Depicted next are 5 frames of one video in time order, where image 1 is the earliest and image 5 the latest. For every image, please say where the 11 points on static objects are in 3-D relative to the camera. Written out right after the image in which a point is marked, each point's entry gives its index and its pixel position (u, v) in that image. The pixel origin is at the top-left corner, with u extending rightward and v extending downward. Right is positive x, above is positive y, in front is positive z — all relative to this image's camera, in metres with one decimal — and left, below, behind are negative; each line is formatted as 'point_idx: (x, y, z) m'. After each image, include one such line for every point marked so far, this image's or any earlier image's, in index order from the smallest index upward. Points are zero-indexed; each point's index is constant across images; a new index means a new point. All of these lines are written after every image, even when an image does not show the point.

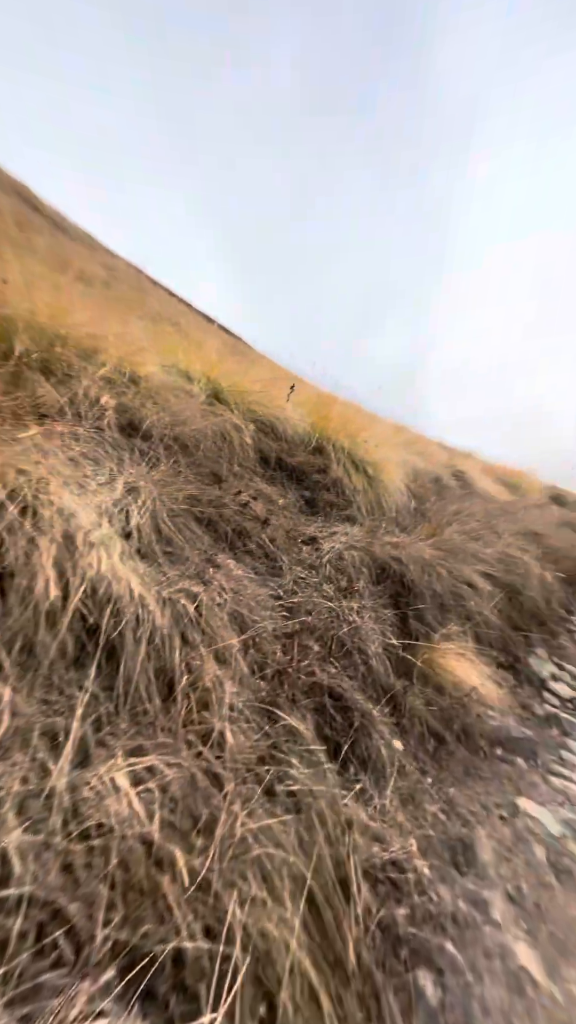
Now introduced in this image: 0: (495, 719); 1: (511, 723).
0: (+1.5, -1.5, +2.2) m
1: (+1.7, -1.6, +2.3) m
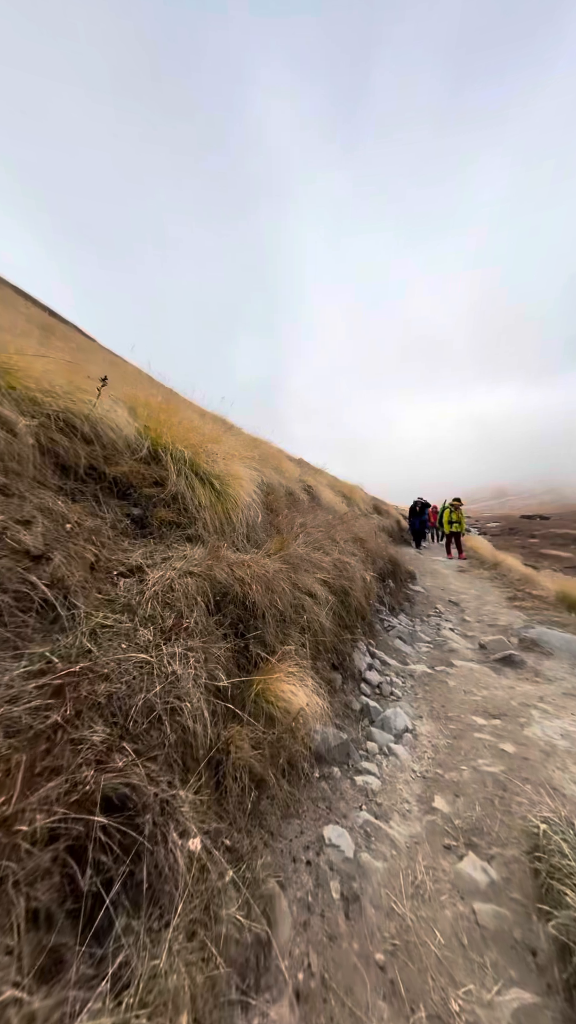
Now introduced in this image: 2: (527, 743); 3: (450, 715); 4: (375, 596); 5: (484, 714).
0: (+0.2, -1.7, +2.3) m
1: (+0.4, -1.8, +2.5) m
2: (+2.8, -2.6, +3.6) m
3: (+2.2, -2.8, +4.2) m
4: (+2.5, -2.4, +8.7) m
5: (+2.8, -2.9, +4.3) m
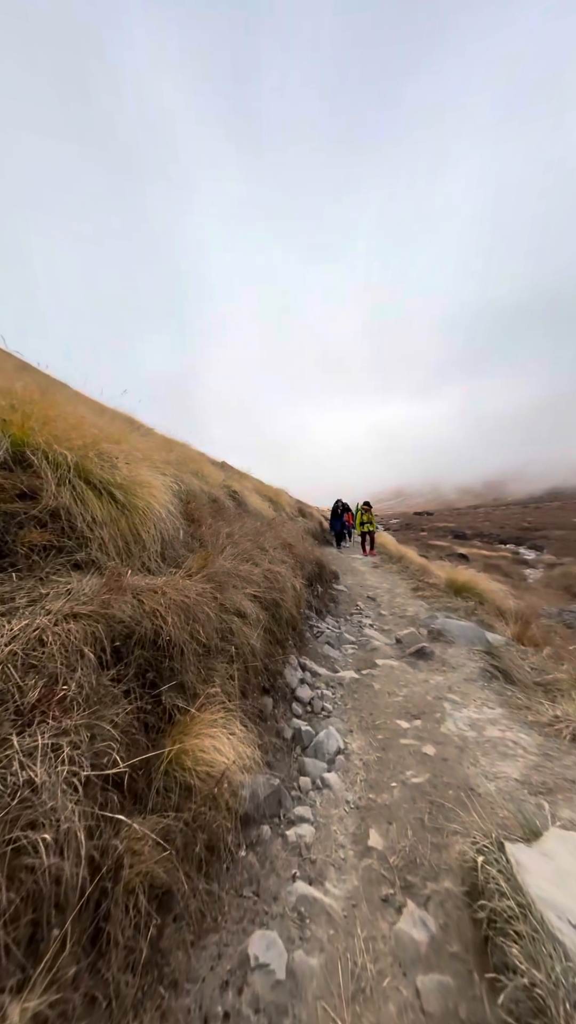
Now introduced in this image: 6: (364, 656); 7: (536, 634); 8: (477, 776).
0: (-0.3, -1.8, +2.0) m
1: (-0.2, -1.9, +2.2) m
2: (+1.9, -2.8, +3.8) m
3: (+1.2, -2.9, +4.2) m
4: (+0.4, -2.6, +8.7) m
5: (+1.7, -3.0, +4.5) m
6: (+1.9, -3.5, +7.5) m
7: (+7.9, -3.8, +9.8) m
8: (+1.8, -2.6, +3.0) m
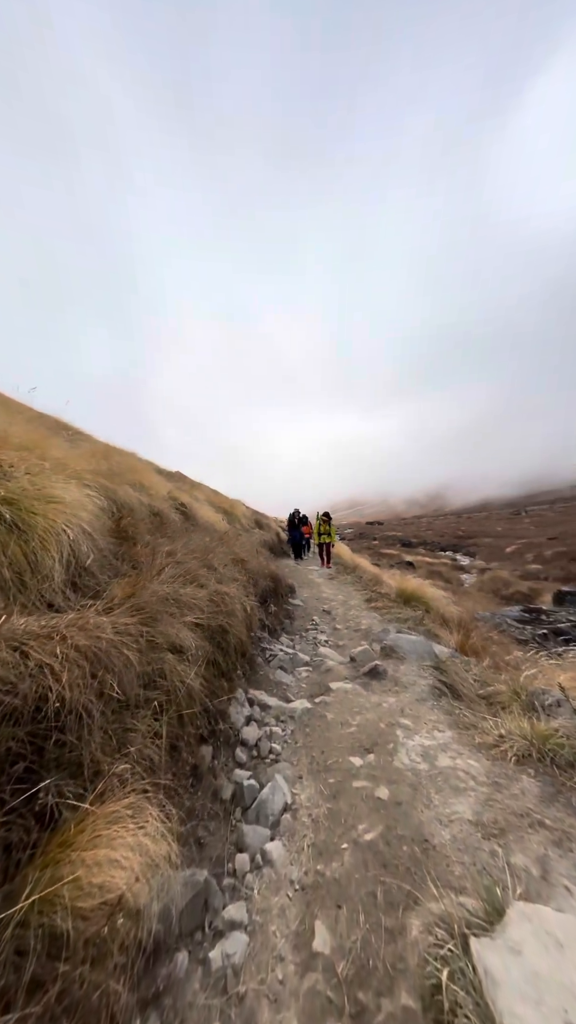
0: (-0.7, -1.9, +1.5) m
1: (-0.6, -2.1, +1.7) m
2: (+1.3, -3.0, +3.5) m
3: (+0.5, -3.2, +3.9) m
4: (-0.9, -3.1, +8.2) m
5: (+1.0, -3.3, +4.2) m
6: (+0.7, -3.9, +7.2) m
7: (+6.4, -4.4, +10.3) m
8: (+1.3, -2.8, +2.7) m
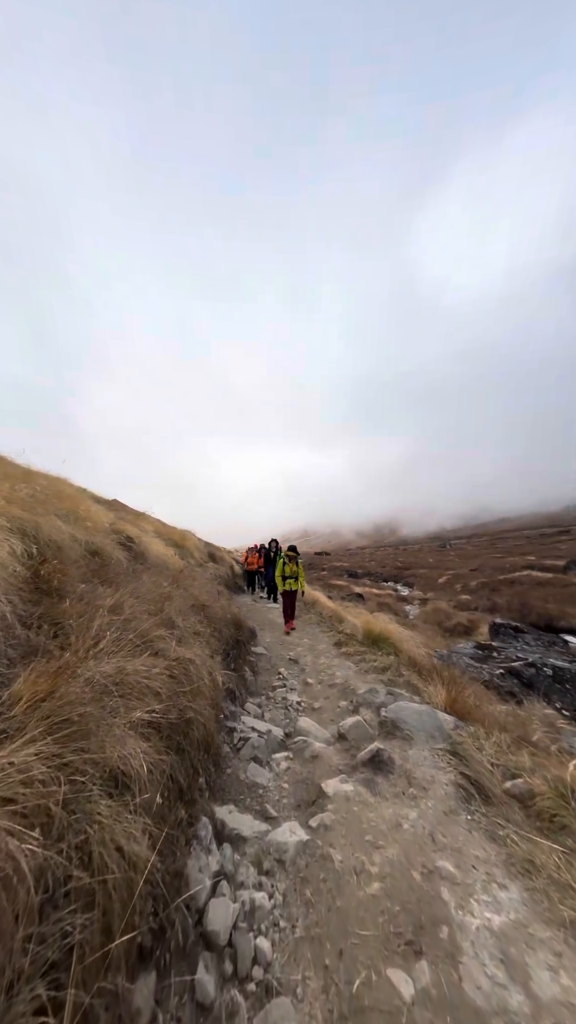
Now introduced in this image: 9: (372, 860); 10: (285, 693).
0: (-0.4, -2.1, 0.0) m
1: (-0.4, -2.2, +0.2) m
2: (+1.3, -3.5, +2.0) m
3: (+0.5, -3.6, +2.3) m
4: (-1.3, -3.9, +6.5) m
5: (+0.9, -3.8, +2.7) m
6: (+0.3, -4.7, +5.5) m
7: (+5.7, -5.8, +9.1) m
8: (+1.4, -3.1, +1.3) m
9: (+1.0, -4.1, +3.7) m
10: (+0.3, -5.2, +8.7) m
